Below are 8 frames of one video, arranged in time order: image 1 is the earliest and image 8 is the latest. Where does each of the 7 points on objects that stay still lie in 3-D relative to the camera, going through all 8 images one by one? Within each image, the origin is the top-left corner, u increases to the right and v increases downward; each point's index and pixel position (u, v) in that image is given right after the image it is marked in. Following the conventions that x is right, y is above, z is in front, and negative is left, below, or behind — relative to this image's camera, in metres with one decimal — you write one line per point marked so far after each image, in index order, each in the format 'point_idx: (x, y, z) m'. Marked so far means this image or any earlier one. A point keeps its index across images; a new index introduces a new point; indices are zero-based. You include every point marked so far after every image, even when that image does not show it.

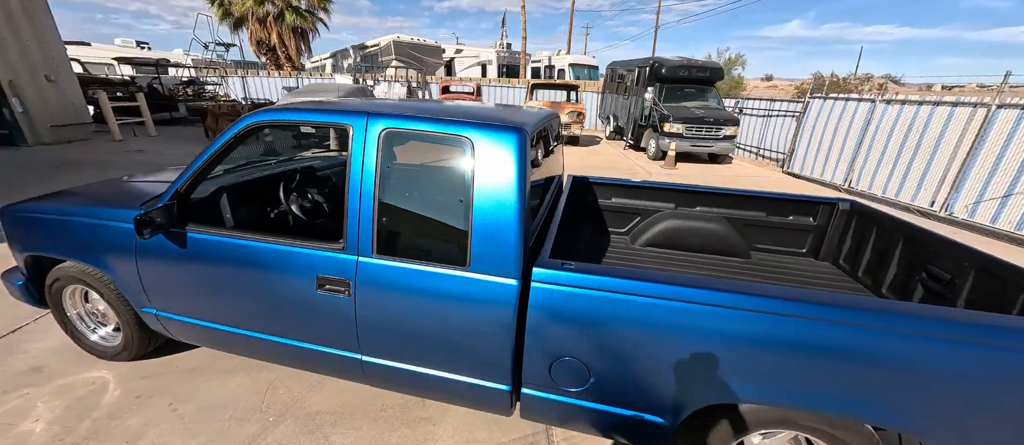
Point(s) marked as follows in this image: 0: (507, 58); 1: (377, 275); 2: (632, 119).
0: (-0.3, +7.6, +16.5) m
1: (-0.6, -0.2, +1.5) m
2: (+3.6, +3.0, +10.5) m
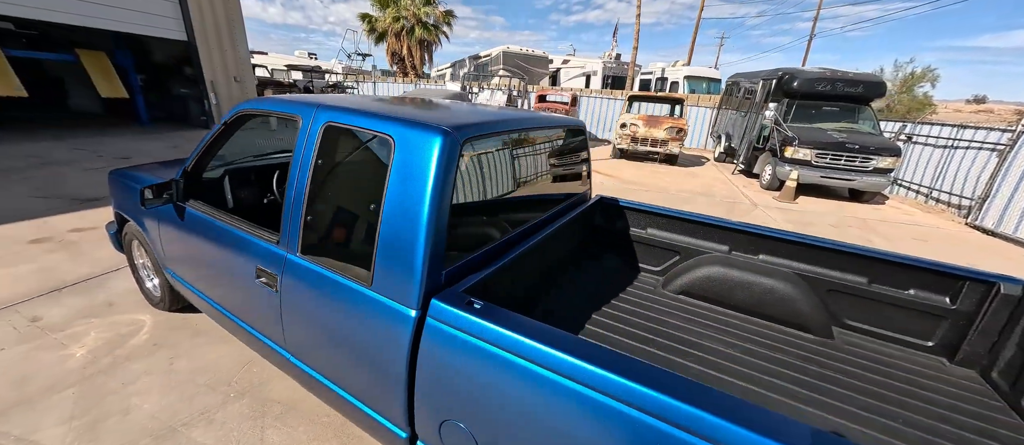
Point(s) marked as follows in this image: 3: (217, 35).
0: (+4.5, +6.8, +15.9) m
1: (-0.9, -0.2, +1.5) m
2: (+6.0, +2.1, +9.0) m
3: (-8.0, +5.0, +9.7) m
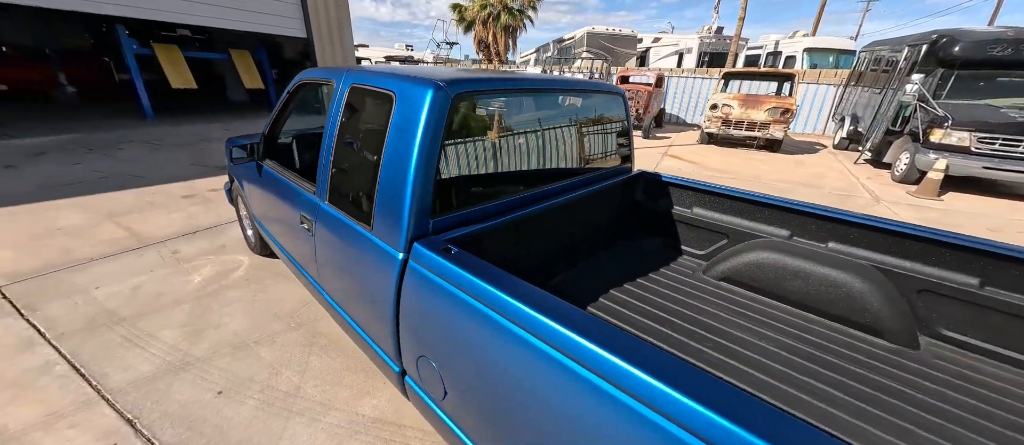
0: (+8.0, +7.1, +14.2) m
1: (-0.9, 0.0, +1.7) m
2: (+7.6, +2.1, +7.4) m
3: (-5.7, +5.8, +11.1) m
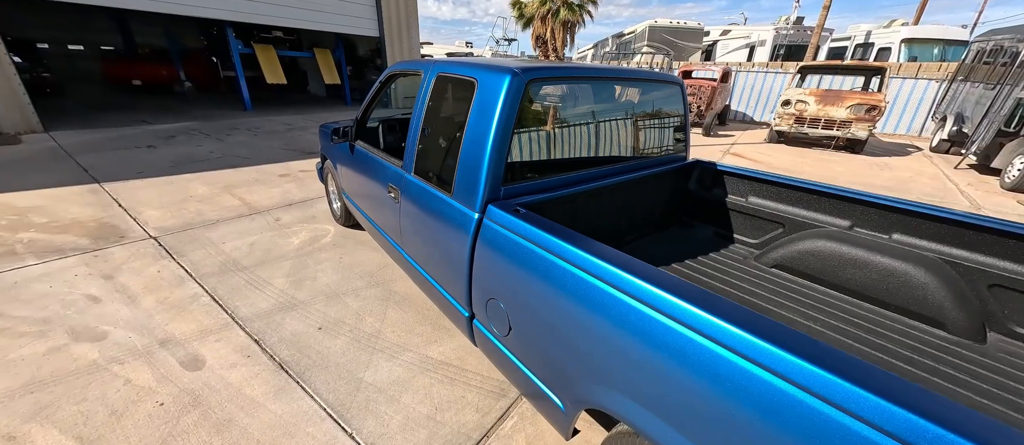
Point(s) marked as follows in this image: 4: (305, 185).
0: (+10.2, +6.8, +13.2) m
1: (-0.5, +0.2, +2.0) m
2: (+8.7, +1.8, +6.5) m
3: (-3.8, +6.3, +11.9) m
4: (-2.6, +0.5, +4.5) m
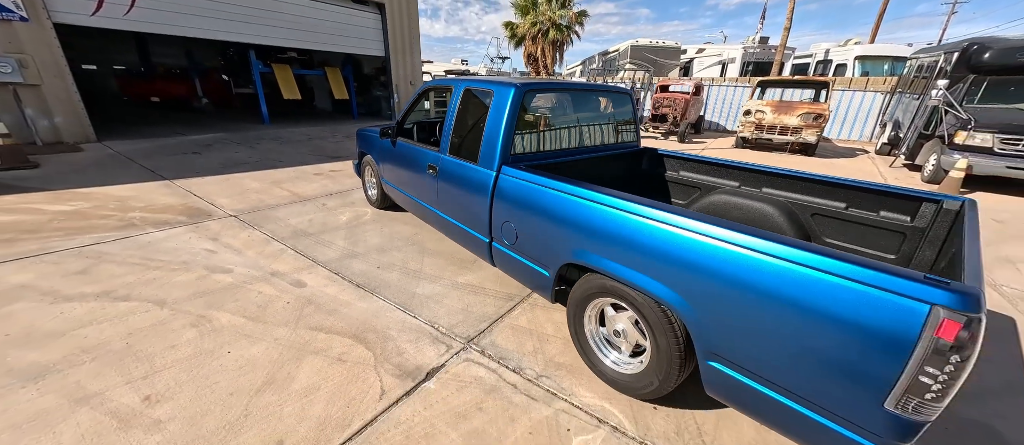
0: (+10.0, +6.8, +14.5) m
1: (-0.5, +0.5, +2.9) m
2: (+8.6, +2.0, +7.6) m
3: (-4.0, +6.2, +13.0) m
4: (-2.6, +0.6, +5.4) m
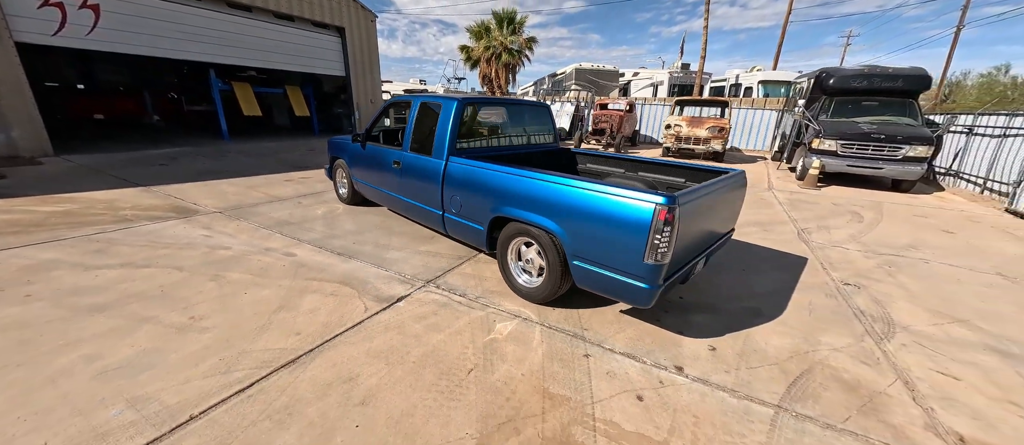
0: (+7.9, +6.8, +16.7) m
1: (-1.1, +0.6, +3.8) m
2: (+7.5, +2.3, +9.5) m
3: (-5.7, +5.7, +13.7) m
4: (-3.5, +0.6, +6.0) m
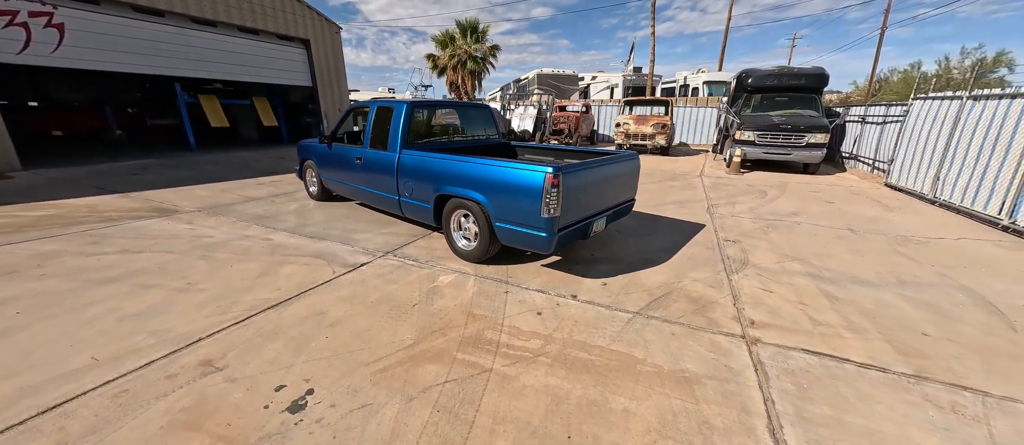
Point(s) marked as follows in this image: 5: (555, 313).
0: (+6.2, +7.1, +17.9) m
1: (-1.8, +0.8, +4.4) m
2: (+6.4, +2.7, +10.7) m
3: (-7.2, +5.5, +14.1) m
4: (-4.3, +0.7, +6.6) m
5: (+0.3, -0.7, +2.7) m
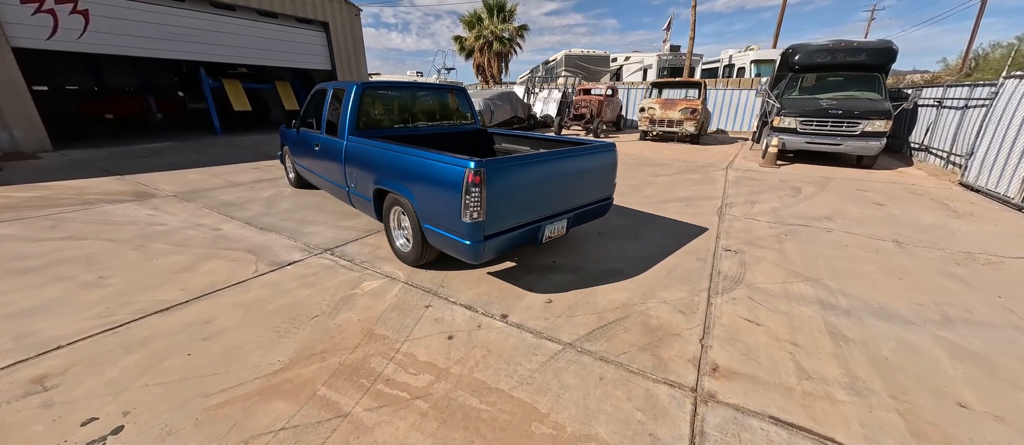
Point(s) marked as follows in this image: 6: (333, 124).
0: (+7.4, +7.5, +16.4) m
1: (-2.1, +0.9, +4.1) m
2: (+6.7, +2.8, +9.4) m
3: (-6.4, +6.2, +14.1) m
4: (-4.4, +0.9, +6.5) m
5: (-0.3, -0.7, +2.3) m
6: (-2.0, +1.2, +4.1) m
